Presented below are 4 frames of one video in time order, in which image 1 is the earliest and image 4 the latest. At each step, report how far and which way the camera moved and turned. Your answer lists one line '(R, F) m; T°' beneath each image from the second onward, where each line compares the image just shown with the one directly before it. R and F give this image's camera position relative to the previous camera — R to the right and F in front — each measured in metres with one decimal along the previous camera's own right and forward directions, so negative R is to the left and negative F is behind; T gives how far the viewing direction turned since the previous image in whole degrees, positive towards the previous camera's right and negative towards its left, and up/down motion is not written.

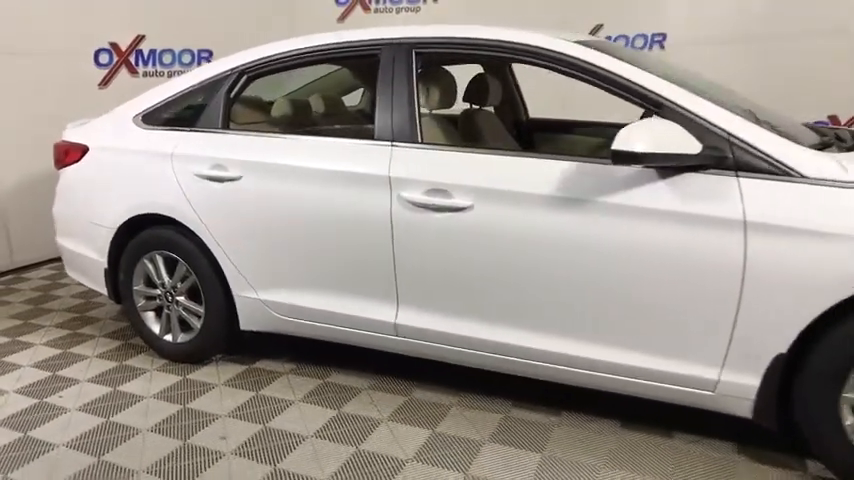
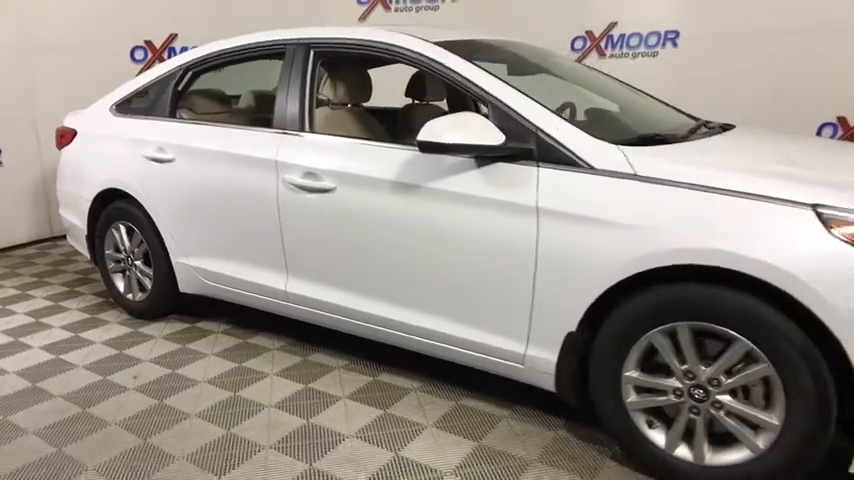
(+0.9, -0.2) m; -8°
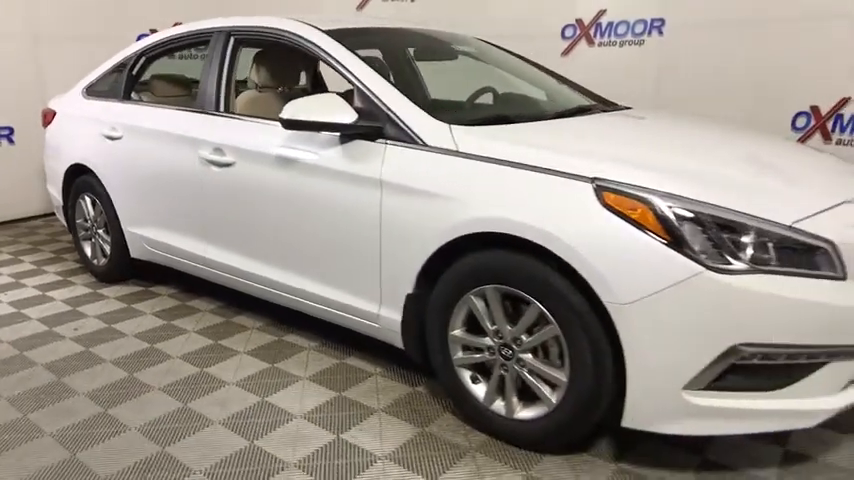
(+0.7, -0.2) m; -5°
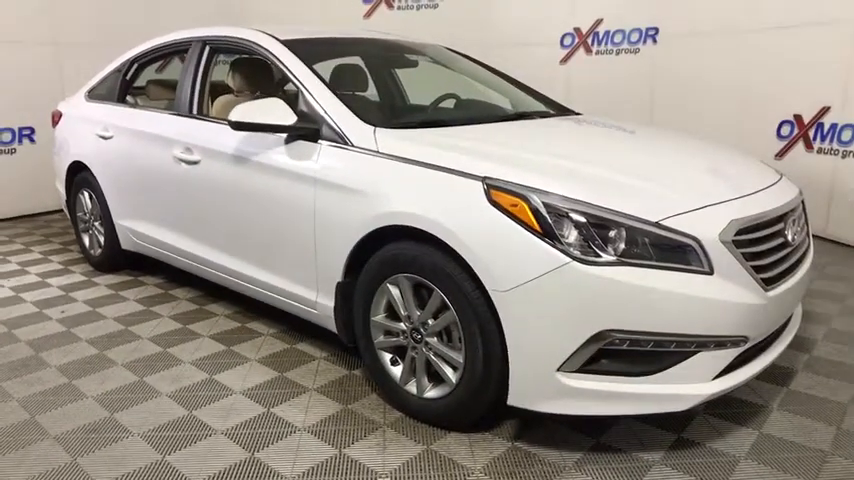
(+0.4, -0.2) m; -3°
